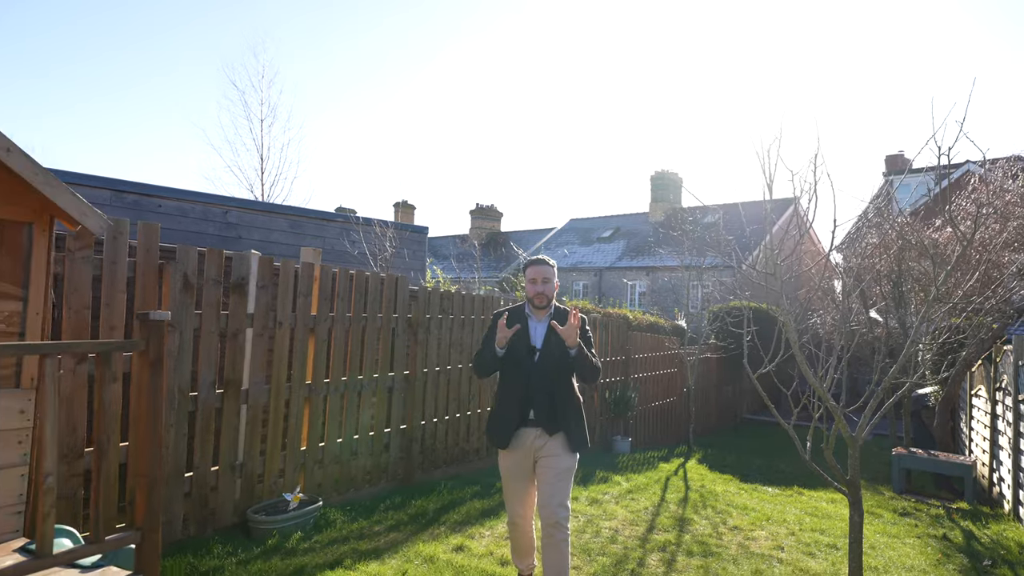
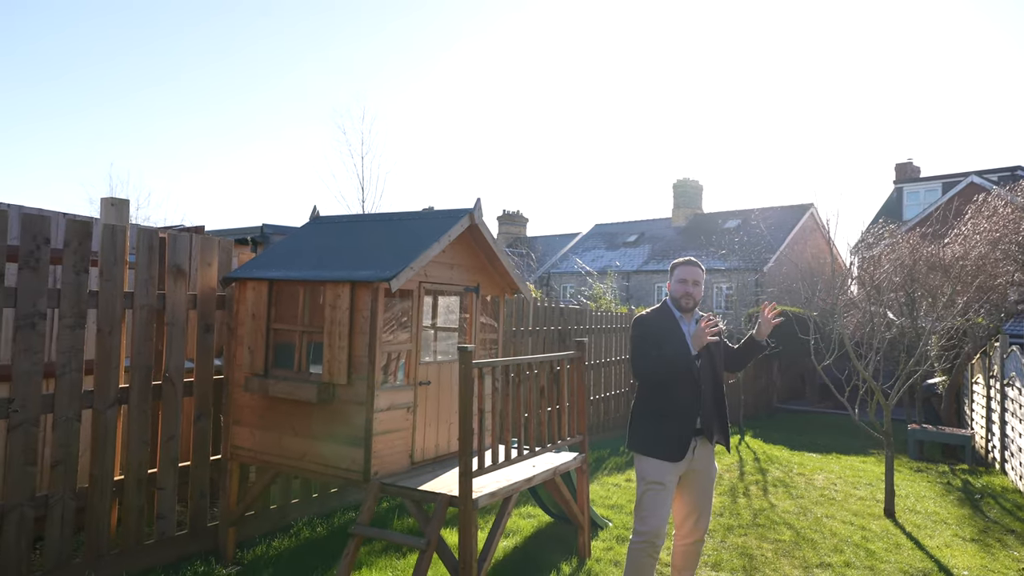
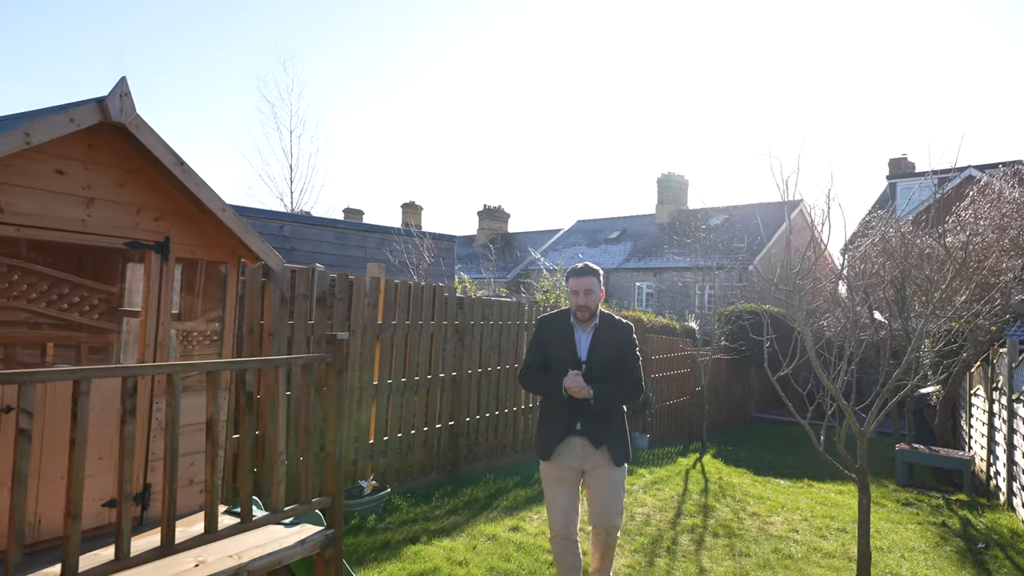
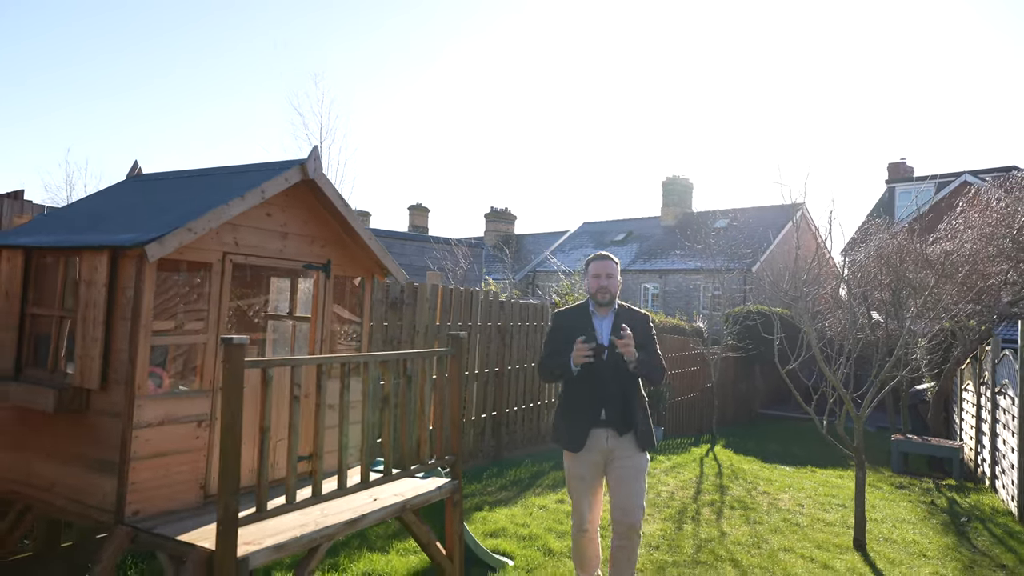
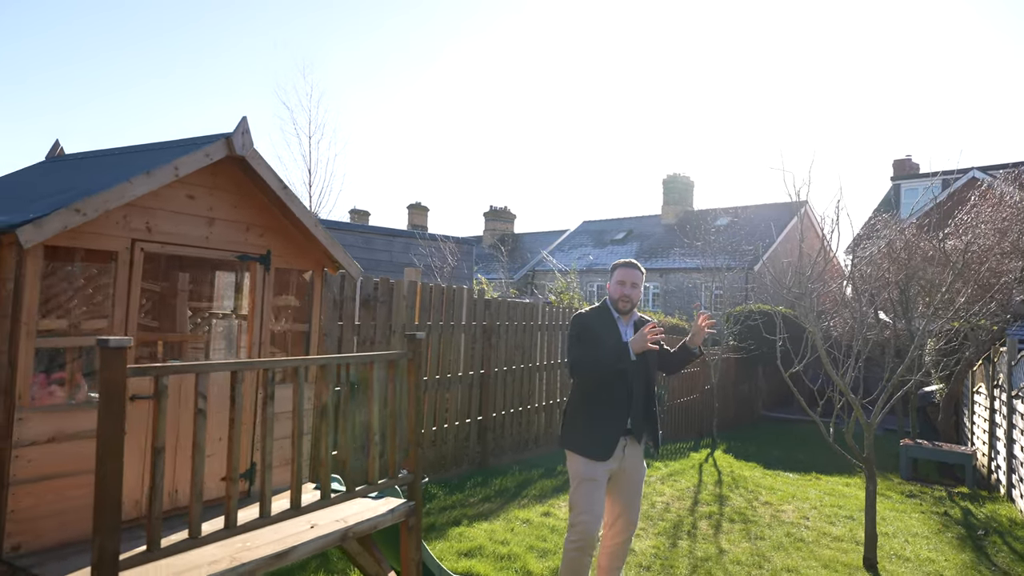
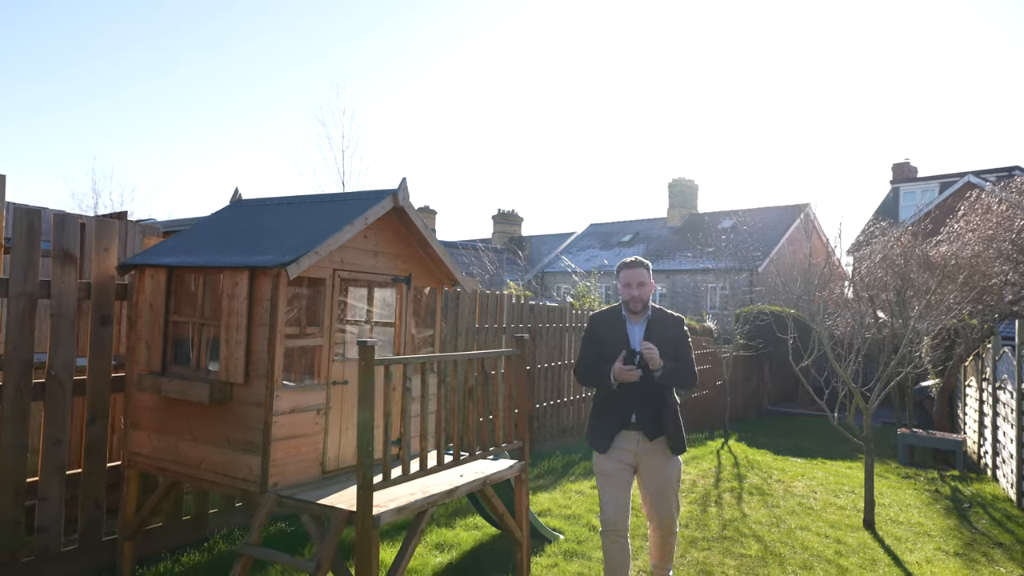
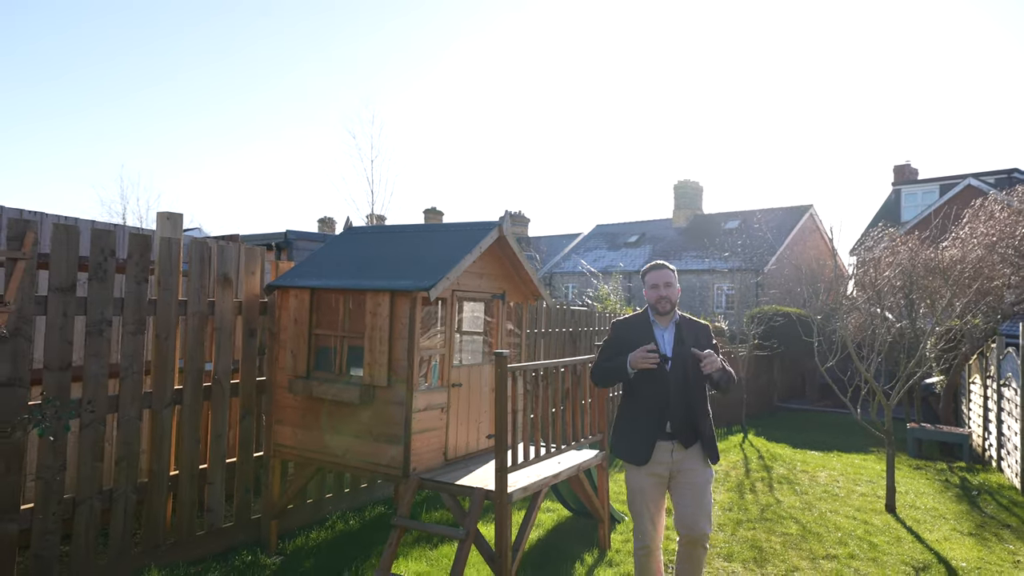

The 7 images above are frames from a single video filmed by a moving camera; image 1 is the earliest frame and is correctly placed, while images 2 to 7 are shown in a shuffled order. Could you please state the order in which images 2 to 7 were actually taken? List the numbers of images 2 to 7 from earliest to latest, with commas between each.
3, 5, 4, 6, 2, 7
